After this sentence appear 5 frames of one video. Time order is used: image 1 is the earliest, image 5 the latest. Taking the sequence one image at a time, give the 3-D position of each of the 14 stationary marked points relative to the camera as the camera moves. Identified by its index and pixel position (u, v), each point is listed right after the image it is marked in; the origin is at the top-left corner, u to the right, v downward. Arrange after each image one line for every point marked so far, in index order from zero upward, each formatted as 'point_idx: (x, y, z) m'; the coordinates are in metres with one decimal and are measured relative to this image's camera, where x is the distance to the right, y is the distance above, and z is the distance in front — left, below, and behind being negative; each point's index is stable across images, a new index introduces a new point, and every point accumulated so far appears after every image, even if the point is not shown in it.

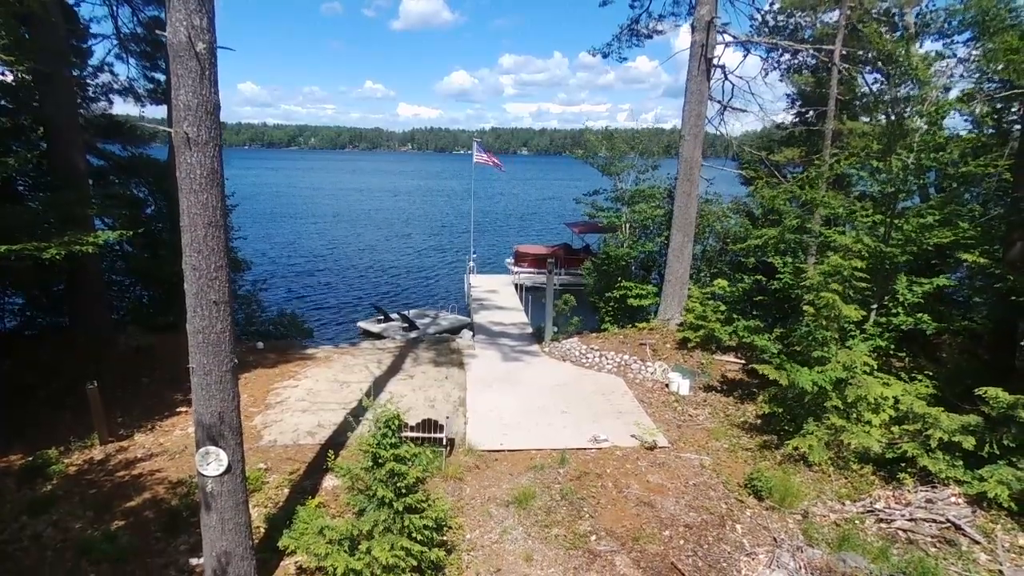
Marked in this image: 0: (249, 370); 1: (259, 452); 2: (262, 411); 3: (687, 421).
0: (-4.1, -1.3, +9.6) m
1: (-2.9, -1.9, +7.0) m
2: (-3.3, -1.6, +8.1) m
3: (+2.4, -1.8, +8.3) m
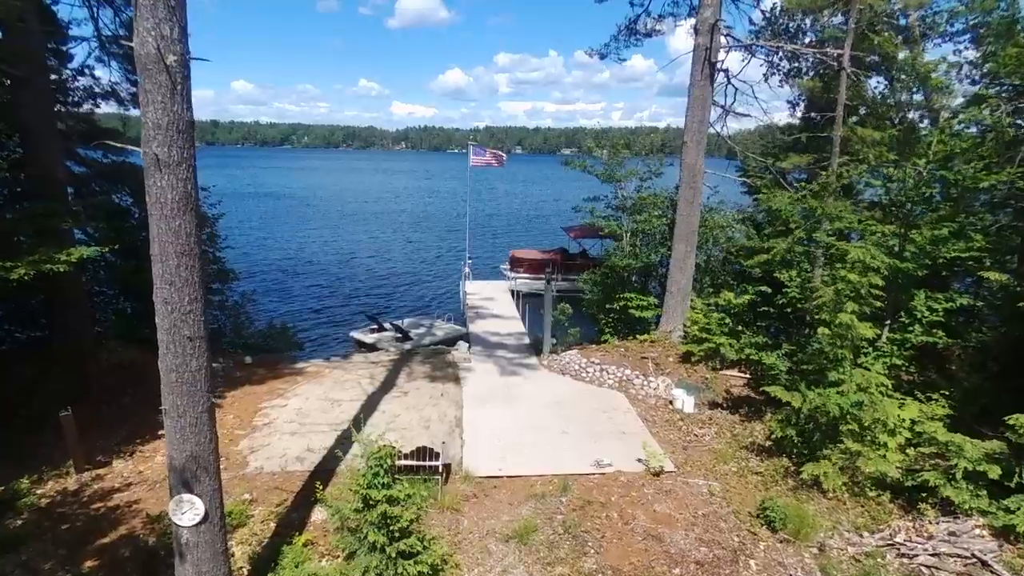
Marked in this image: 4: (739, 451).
0: (-4.1, -1.5, +9.2) m
1: (-2.9, -2.1, +6.6) m
2: (-3.3, -1.8, +7.7) m
3: (+2.4, -2.0, +8.0) m
4: (+2.9, -2.1, +7.7) m
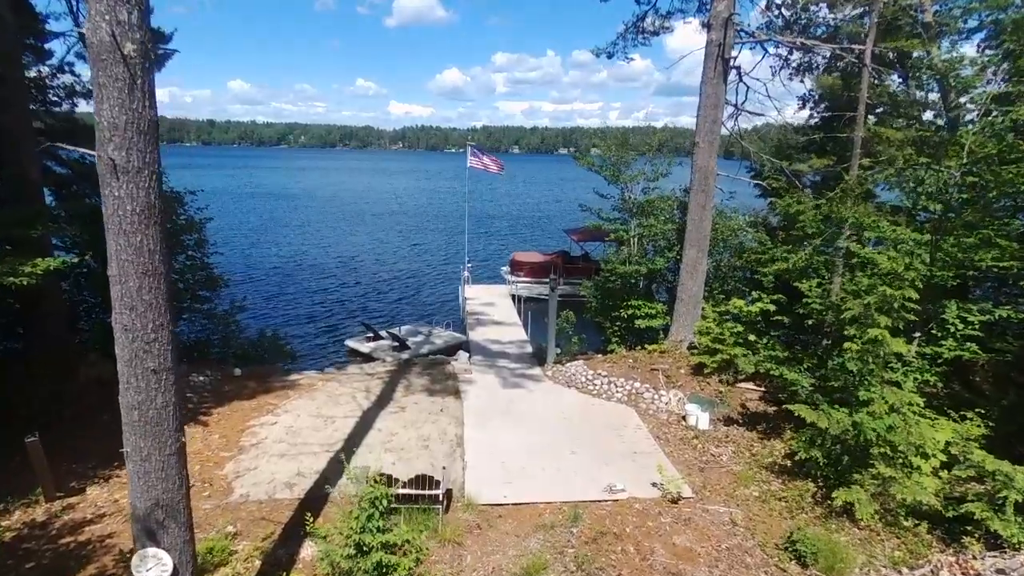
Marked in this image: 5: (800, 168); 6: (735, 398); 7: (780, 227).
0: (-4.1, -1.6, +8.7) m
1: (-2.8, -2.2, +6.1) m
2: (-3.3, -2.0, +7.2) m
3: (+2.4, -2.1, +7.5) m
4: (+2.9, -2.2, +7.2) m
5: (+5.0, +2.1, +10.6) m
6: (+3.3, -1.6, +9.1) m
7: (+4.5, +1.0, +10.2) m
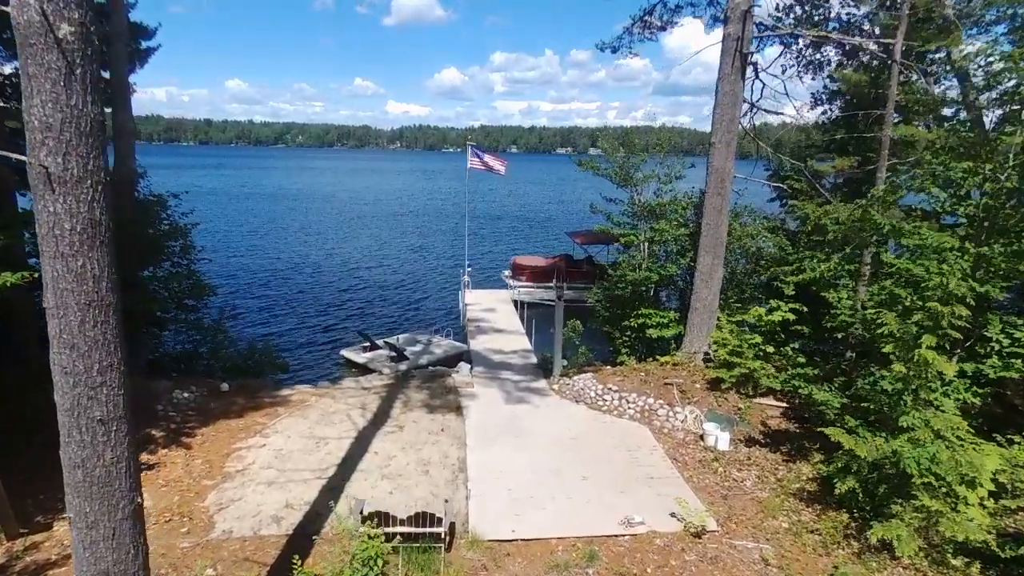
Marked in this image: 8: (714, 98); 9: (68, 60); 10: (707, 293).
0: (-4.0, -1.8, +8.1) m
1: (-2.8, -2.4, +5.5) m
2: (-3.2, -2.1, +6.6) m
3: (+2.5, -2.3, +6.9) m
4: (+3.0, -2.3, +6.7) m
5: (+5.1, +1.9, +10.0) m
6: (+3.4, -1.8, +8.5) m
7: (+4.6, +0.9, +9.6) m
8: (+3.1, +2.9, +9.2) m
9: (-1.9, +1.0, +2.6) m
10: (+3.1, -0.1, +9.6) m
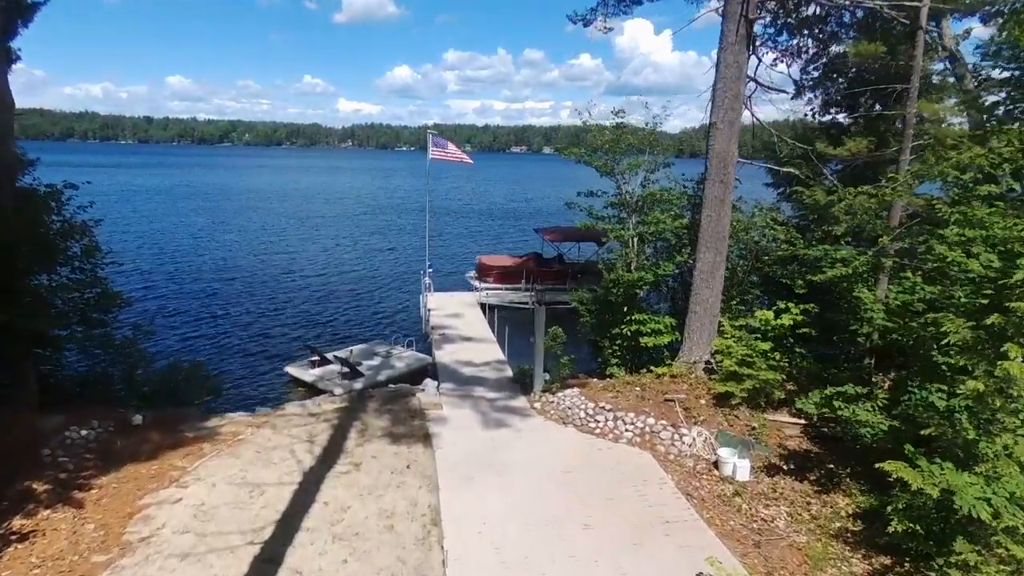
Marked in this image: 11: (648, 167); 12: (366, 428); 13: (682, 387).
0: (-4.2, -1.9, +6.4) m
1: (-2.8, -2.5, +4.0) m
2: (-3.3, -2.2, +5.0) m
3: (+2.4, -2.3, +5.7) m
4: (+2.9, -2.3, +5.5) m
5: (+4.6, +2.0, +9.0) m
6: (+3.1, -1.8, +7.4) m
7: (+4.2, +0.9, +8.6) m
8: (+2.7, +2.9, +8.1) m
9: (-1.7, +0.9, +1.1) m
10: (+2.7, -0.1, +8.5) m
11: (+2.2, +2.0, +10.1) m
12: (-1.9, -1.8, +7.8) m
13: (+2.3, -1.3, +8.3) m
